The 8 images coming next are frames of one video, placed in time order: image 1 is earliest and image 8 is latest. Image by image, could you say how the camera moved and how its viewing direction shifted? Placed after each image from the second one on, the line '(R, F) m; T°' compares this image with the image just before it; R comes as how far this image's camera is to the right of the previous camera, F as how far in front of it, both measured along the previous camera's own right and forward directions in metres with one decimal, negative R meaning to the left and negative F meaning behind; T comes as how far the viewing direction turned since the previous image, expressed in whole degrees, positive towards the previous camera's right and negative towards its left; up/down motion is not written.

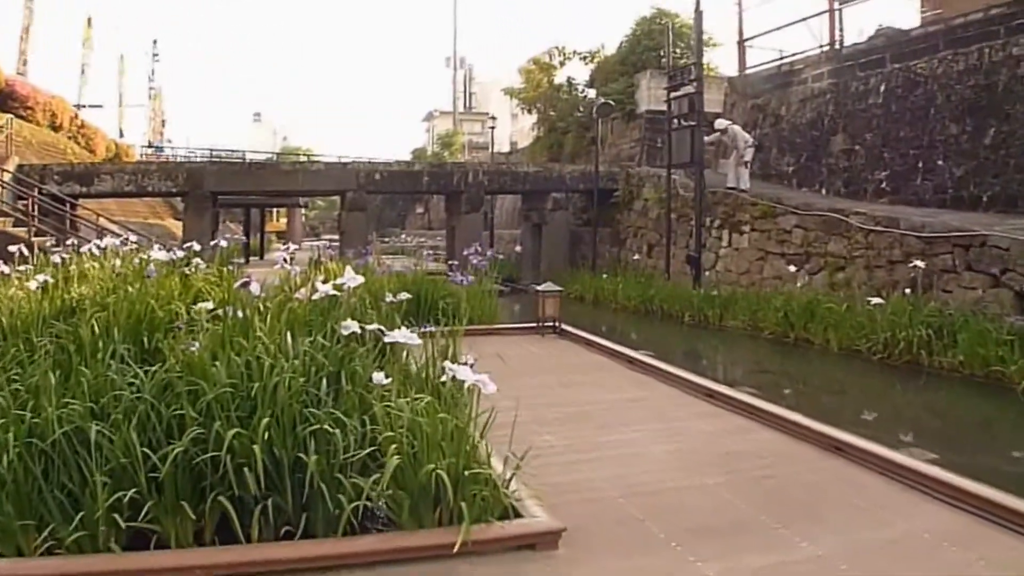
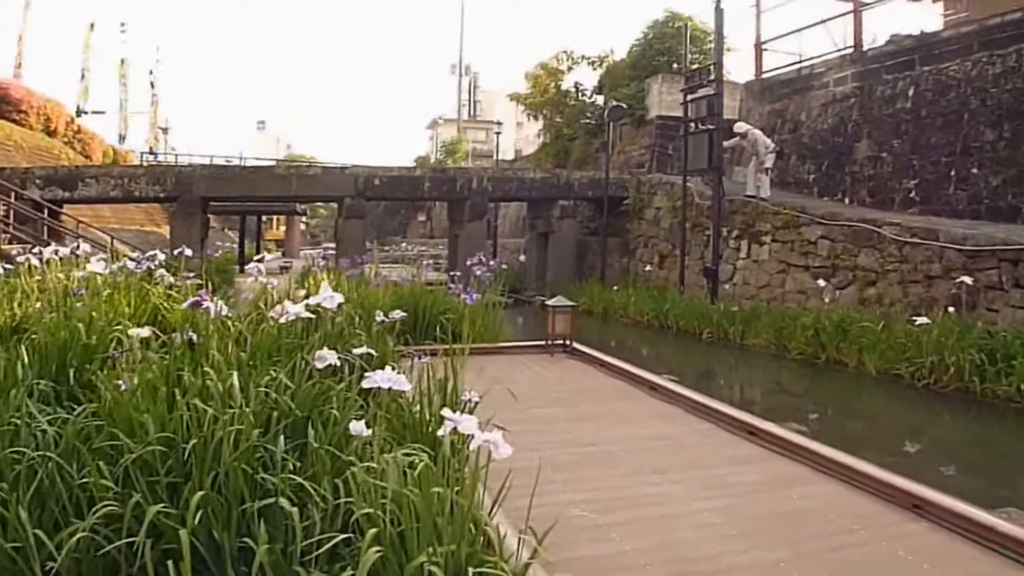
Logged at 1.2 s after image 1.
(0.0, +0.7) m; 0°
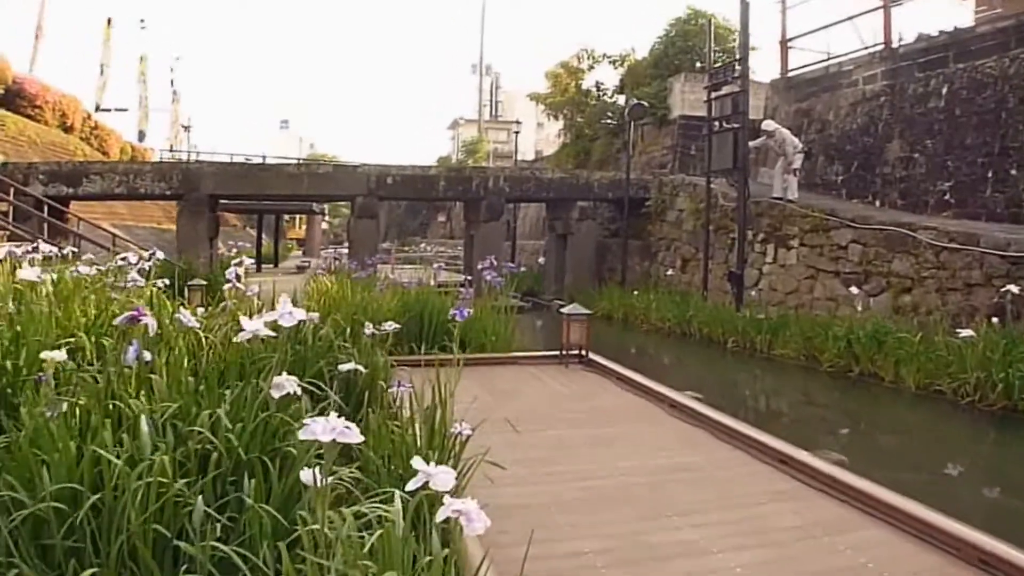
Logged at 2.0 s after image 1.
(+0.1, +0.4) m; -1°
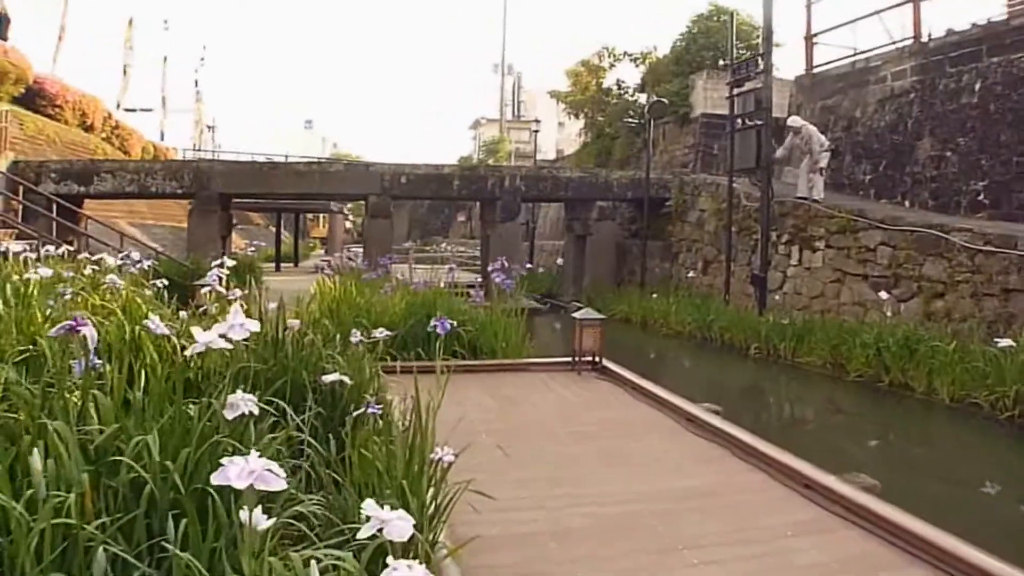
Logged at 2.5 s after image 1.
(+0.1, +0.3) m; -1°
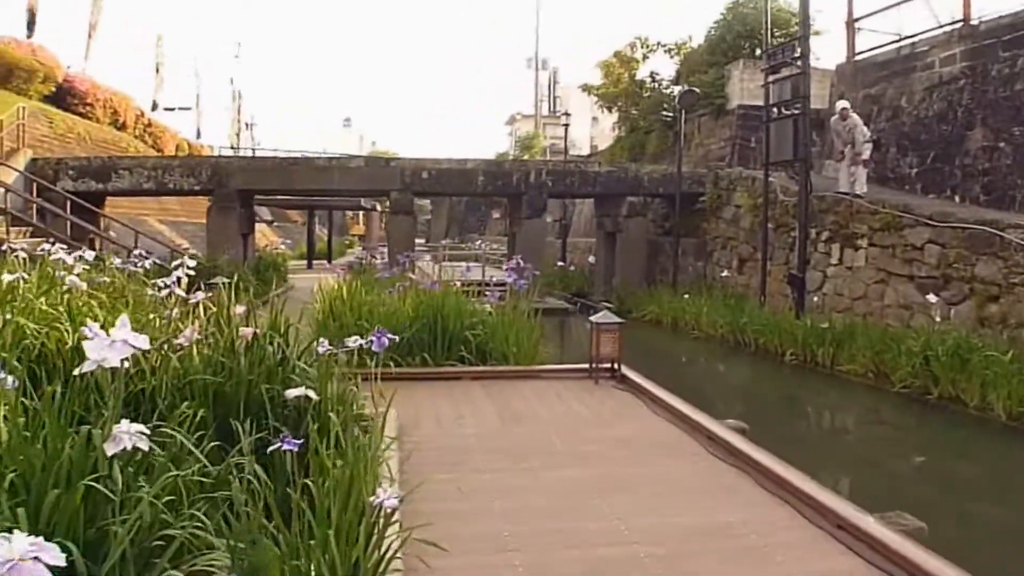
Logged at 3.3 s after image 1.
(+0.2, +0.5) m; -2°
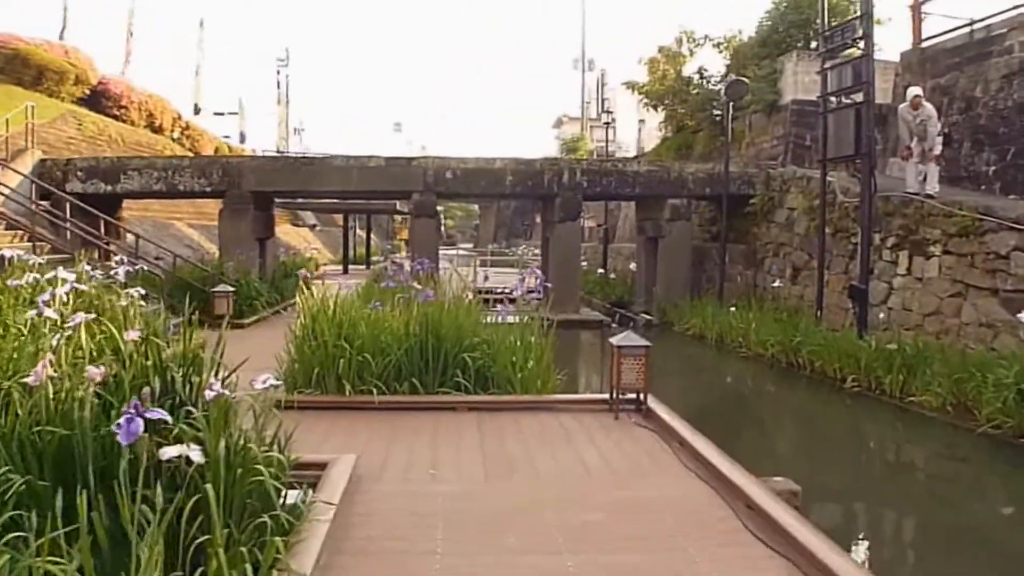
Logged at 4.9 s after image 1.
(+0.2, +0.9) m; -3°
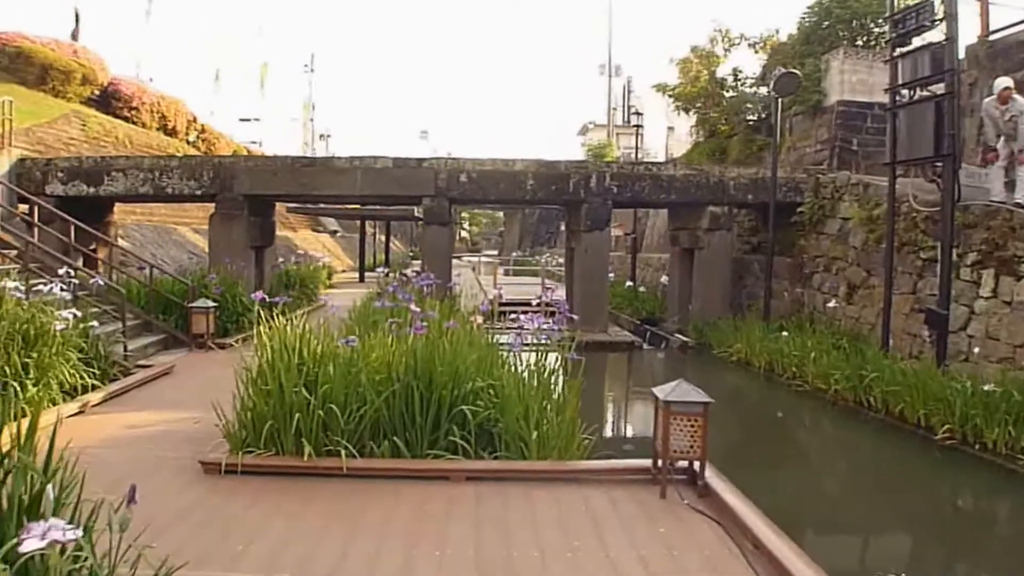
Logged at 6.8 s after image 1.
(0.0, +1.1) m; -1°
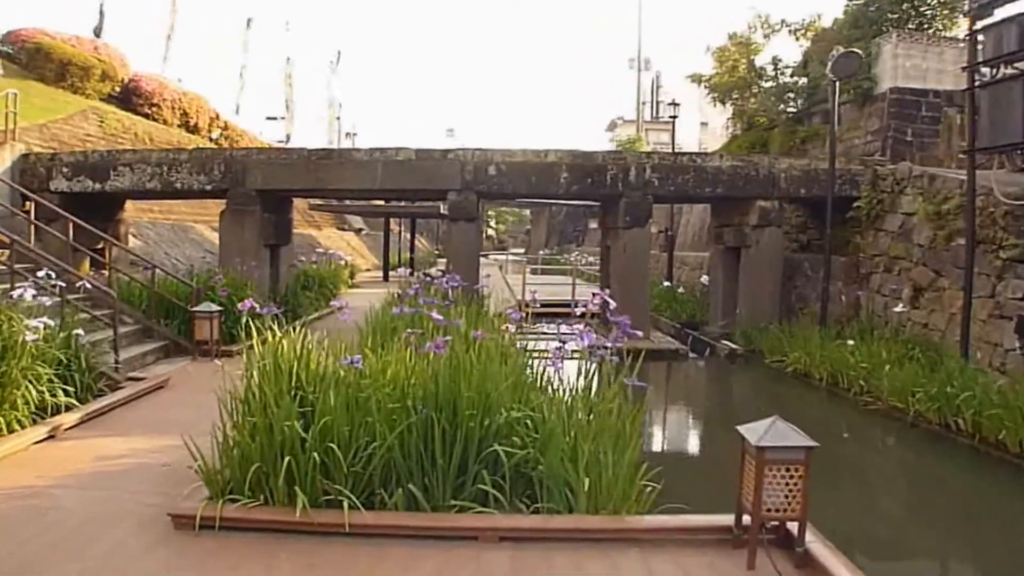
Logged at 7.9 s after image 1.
(-0.1, +0.7) m; -2°
